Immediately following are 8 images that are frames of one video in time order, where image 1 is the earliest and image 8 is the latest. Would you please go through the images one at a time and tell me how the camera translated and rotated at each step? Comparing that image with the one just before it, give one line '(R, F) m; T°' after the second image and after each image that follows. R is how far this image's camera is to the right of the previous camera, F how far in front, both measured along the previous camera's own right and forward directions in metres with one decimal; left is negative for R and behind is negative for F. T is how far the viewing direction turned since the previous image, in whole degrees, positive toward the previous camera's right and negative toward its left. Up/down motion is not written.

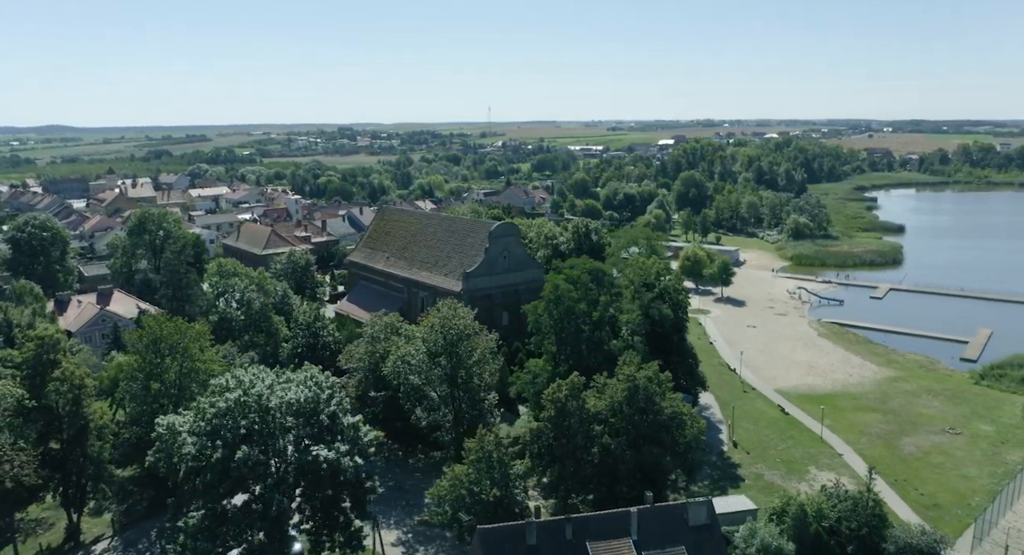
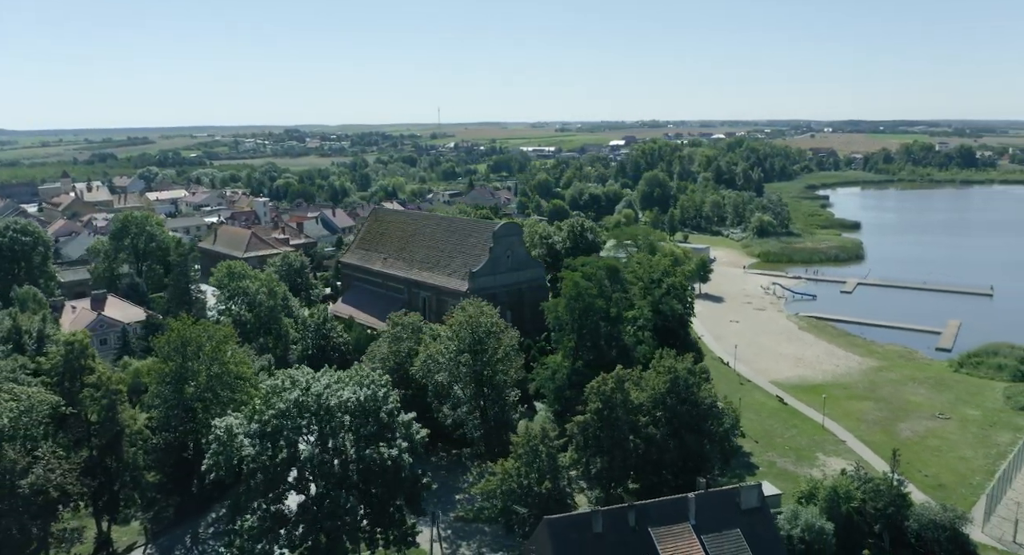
(-3.5, -0.4) m; +4°
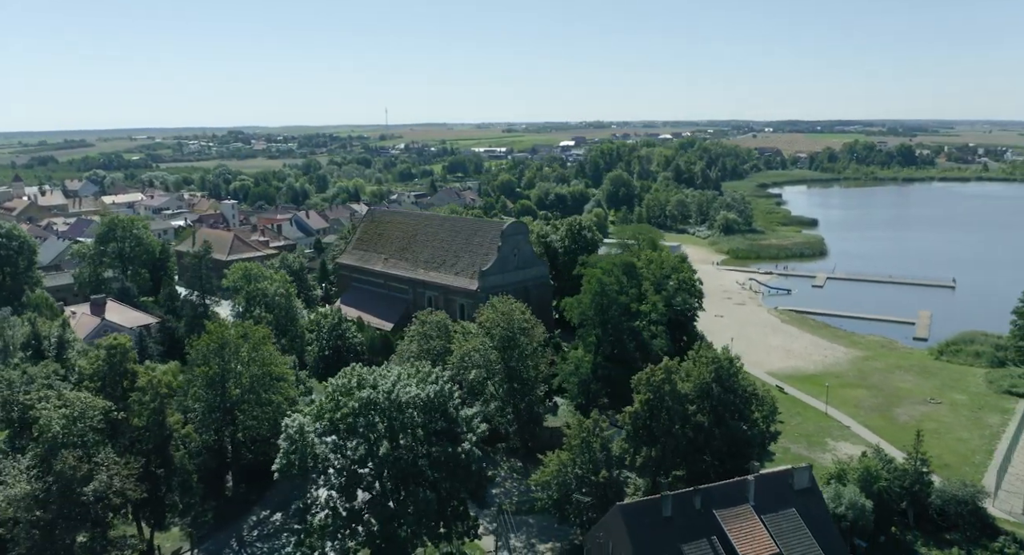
(-4.0, -0.5) m; +4°
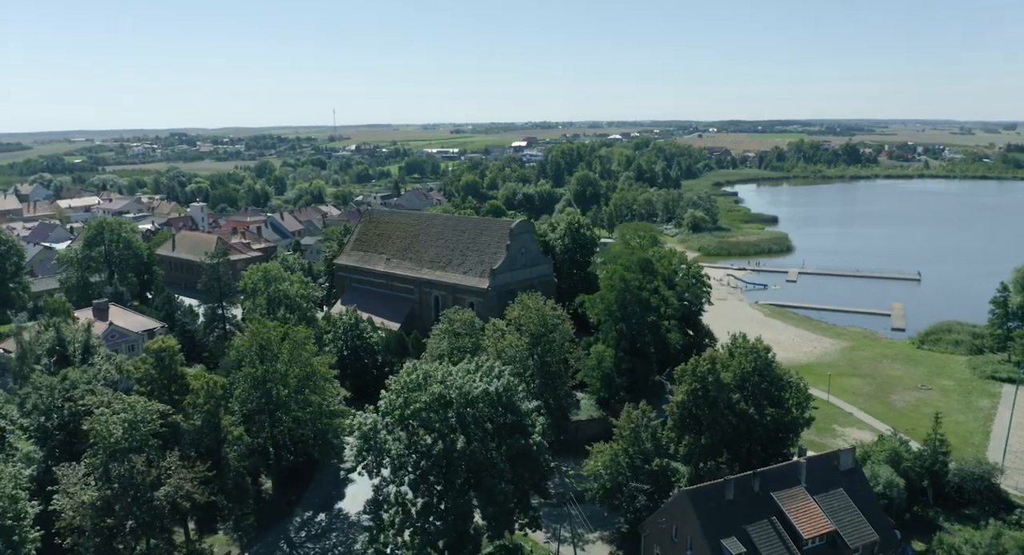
(-4.0, -0.5) m; +4°
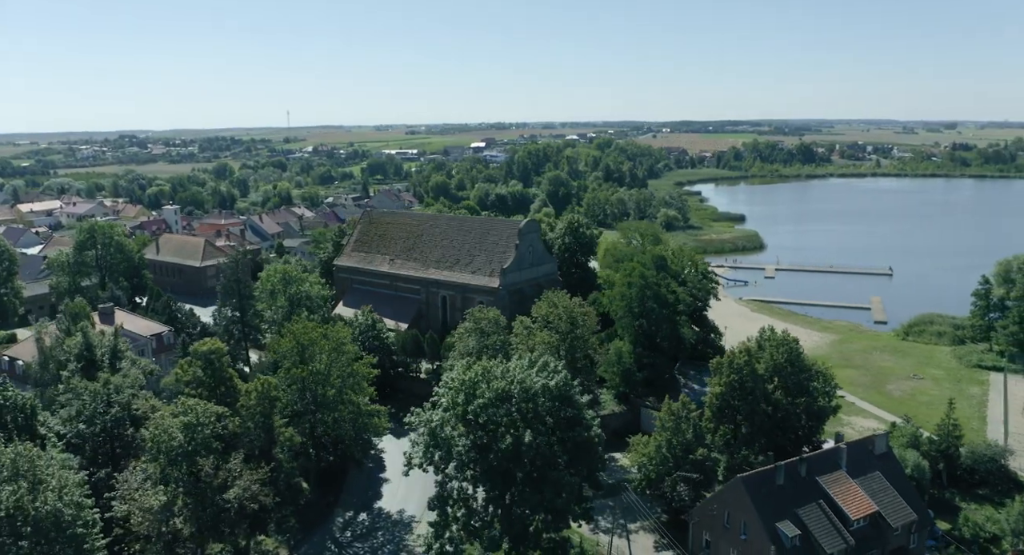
(-3.5, -0.5) m; +3°
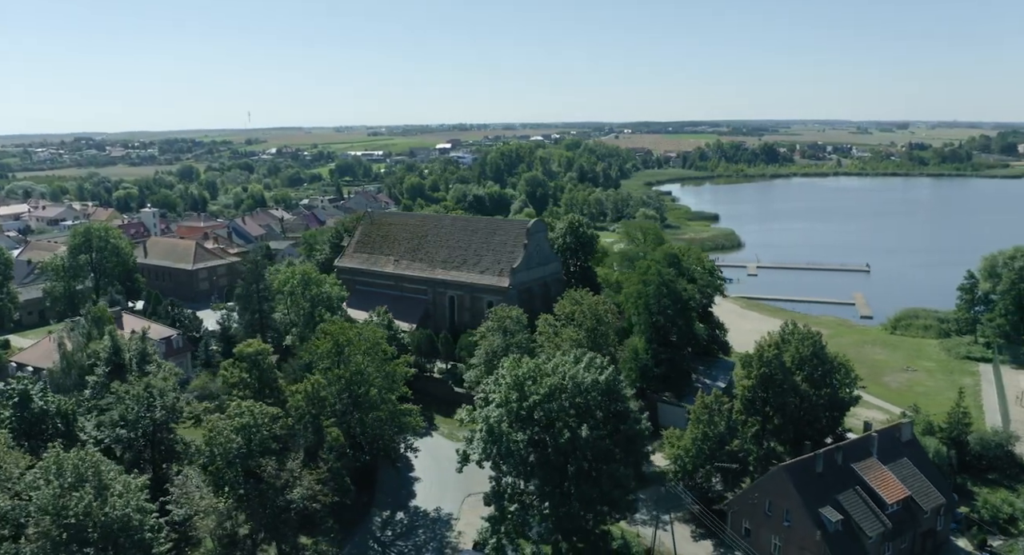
(-3.1, -0.5) m; +3°
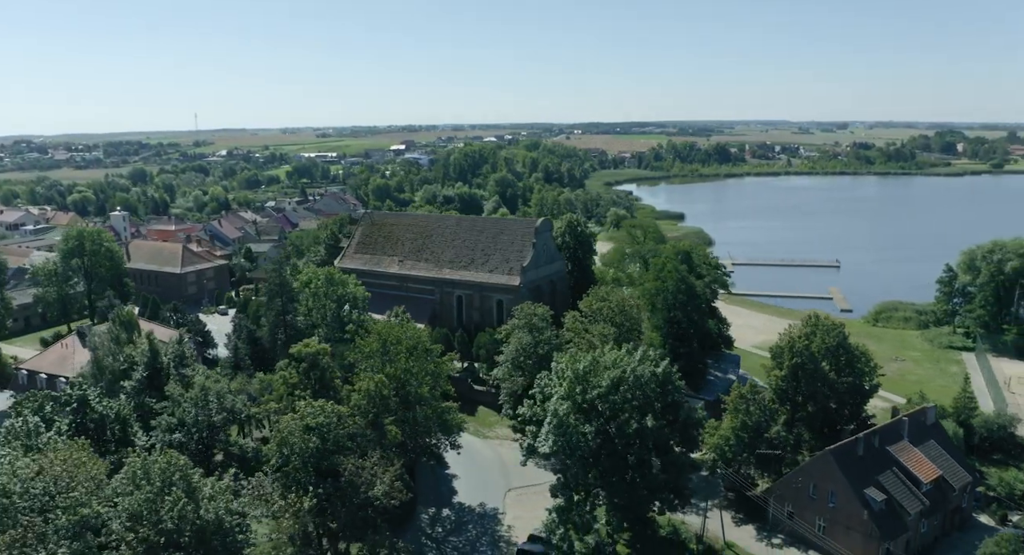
(-4.0, -0.6) m; +4°
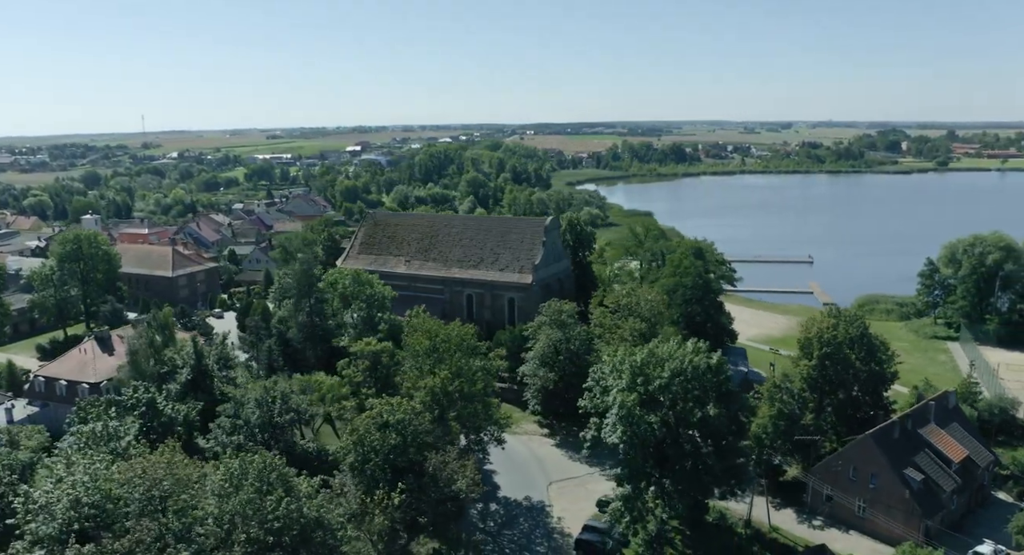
(-4.0, -0.6) m; +3°
